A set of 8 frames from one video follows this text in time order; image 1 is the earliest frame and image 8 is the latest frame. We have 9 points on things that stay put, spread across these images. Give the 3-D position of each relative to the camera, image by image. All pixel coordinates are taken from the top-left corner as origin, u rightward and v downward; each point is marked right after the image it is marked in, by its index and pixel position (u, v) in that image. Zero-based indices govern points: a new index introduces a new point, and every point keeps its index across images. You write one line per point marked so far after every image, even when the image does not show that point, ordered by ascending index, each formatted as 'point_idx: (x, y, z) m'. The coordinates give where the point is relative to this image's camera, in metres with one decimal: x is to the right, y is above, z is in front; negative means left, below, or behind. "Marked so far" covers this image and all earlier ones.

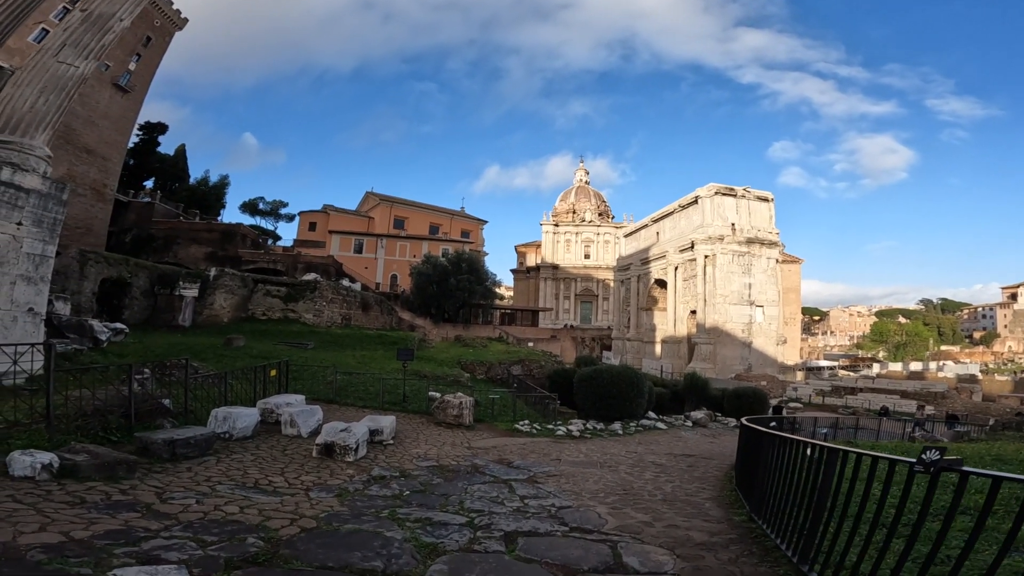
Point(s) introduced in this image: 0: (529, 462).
0: (+0.3, -2.8, +8.6) m
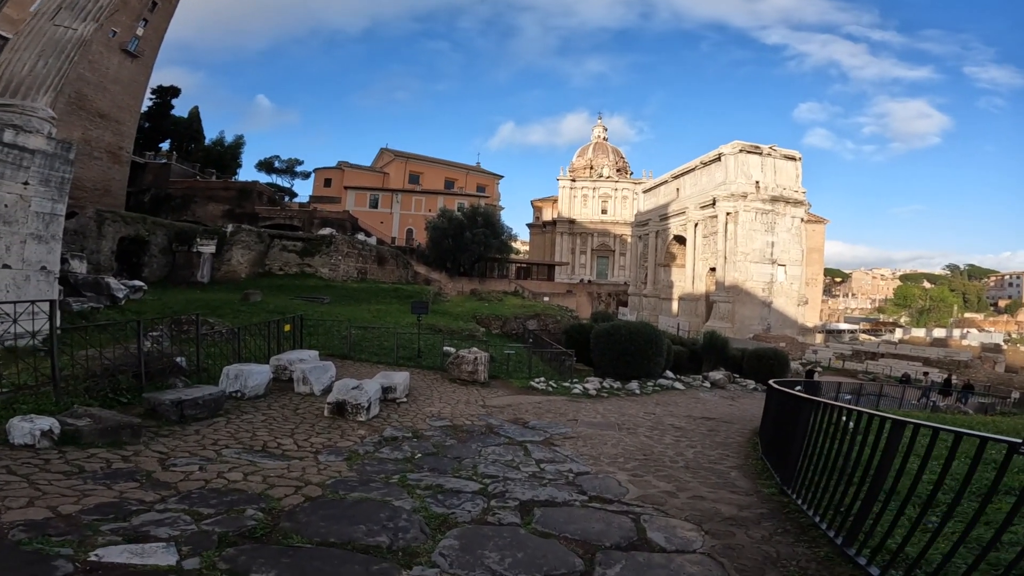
0: (+0.5, -2.1, +8.4) m
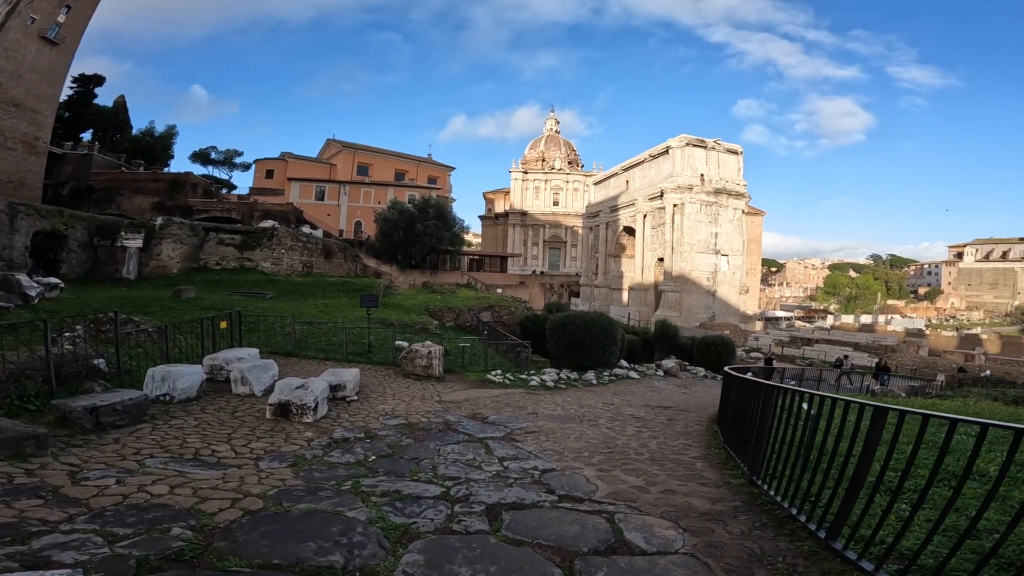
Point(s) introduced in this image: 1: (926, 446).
0: (-0.1, -1.9, +8.1) m
1: (+4.7, -1.8, +6.2) m
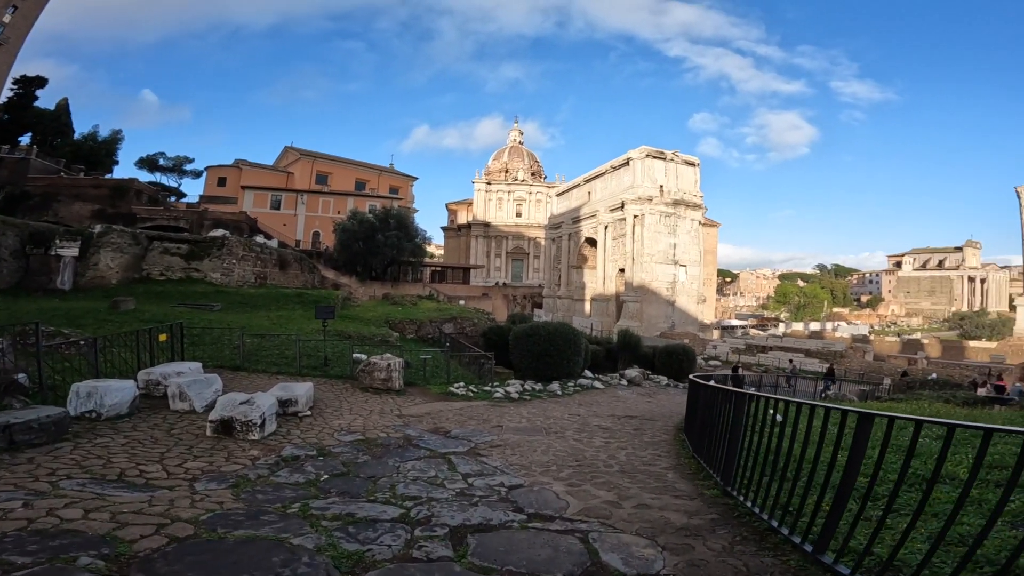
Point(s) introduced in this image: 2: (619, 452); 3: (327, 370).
0: (-0.6, -2.0, +7.8) m
1: (+4.3, -1.8, +6.2) m
2: (+1.3, -2.0, +6.6) m
3: (-4.1, -1.8, +12.1) m
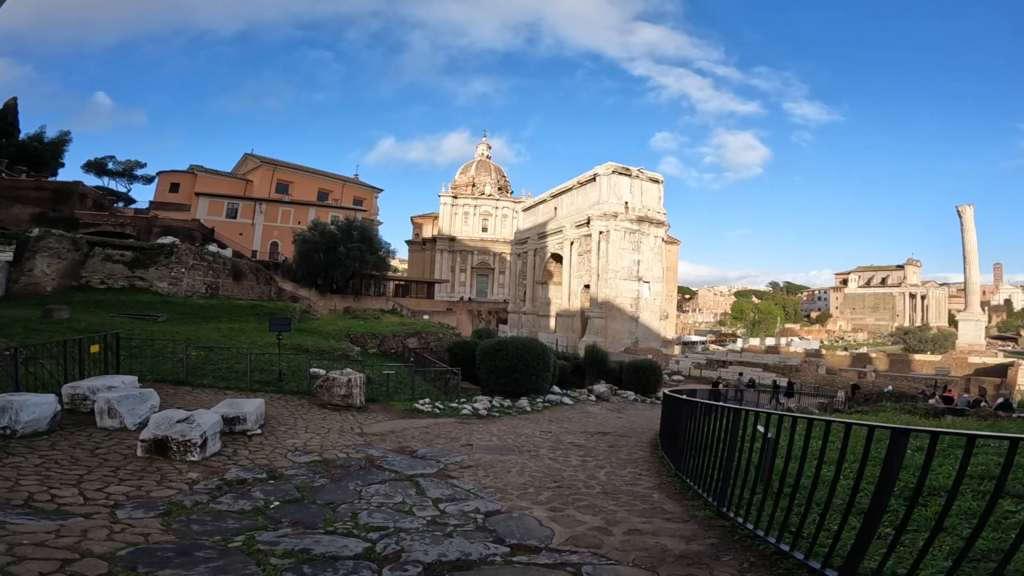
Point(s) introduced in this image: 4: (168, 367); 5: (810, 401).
0: (-1.0, -2.2, +7.3) m
1: (+4.0, -2.0, +6.1) m
2: (+1.0, -2.1, +6.3) m
3: (-4.8, -2.1, +11.4) m
4: (-7.3, -1.7, +11.6) m
5: (+10.6, -4.0, +19.1) m
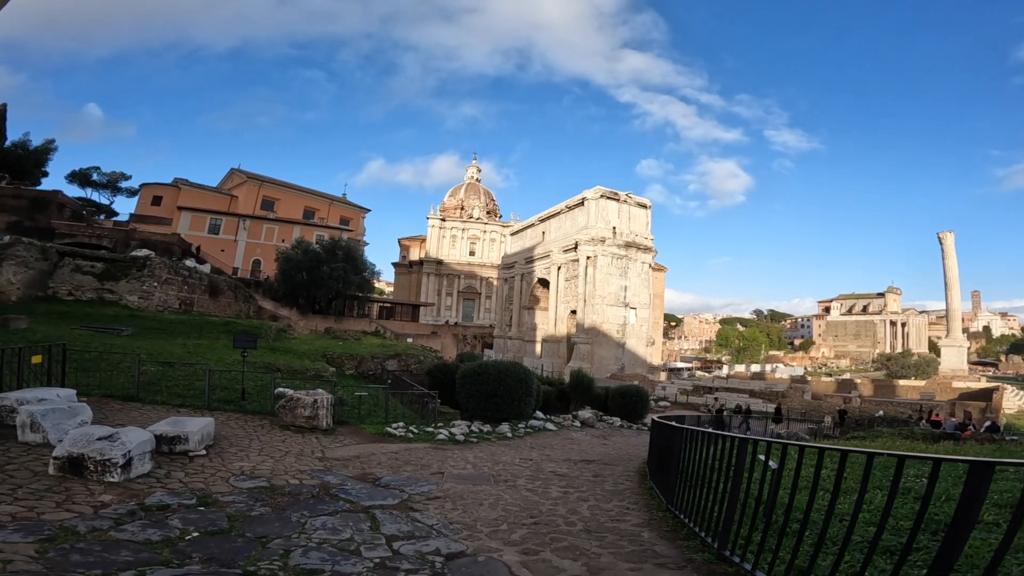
0: (-1.3, -2.3, +6.6) m
1: (+3.8, -2.1, +5.5) m
2: (+0.7, -2.2, +5.6) m
3: (-5.2, -2.3, +10.6) m
4: (-7.7, -1.9, +10.8) m
5: (+10.0, -4.8, +18.6) m
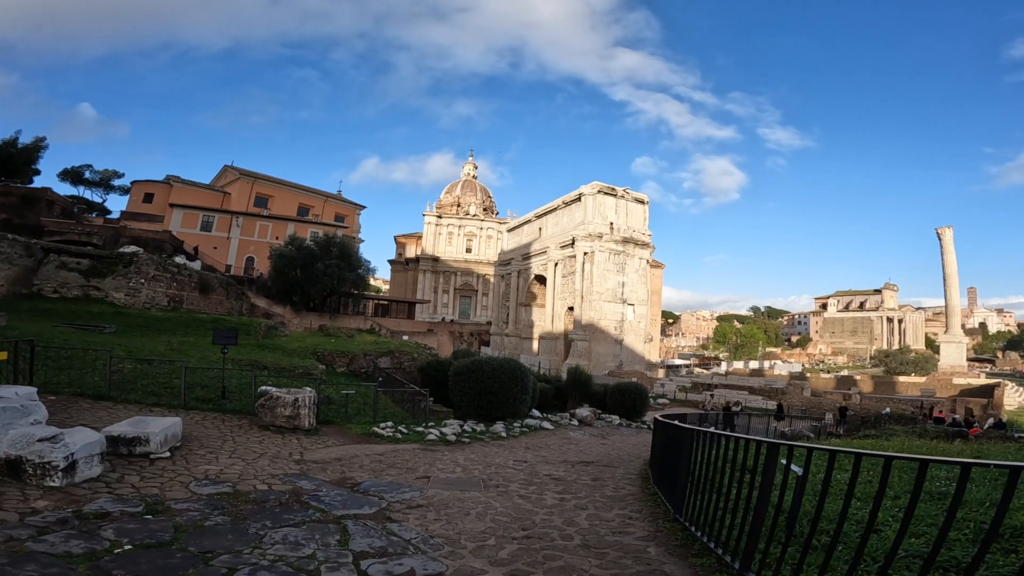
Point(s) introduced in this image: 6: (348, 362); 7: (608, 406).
0: (-1.4, -2.2, +6.0) m
1: (+3.7, -2.0, +5.0) m
2: (+0.6, -2.1, +5.1) m
3: (-5.3, -2.2, +10.0) m
4: (-7.8, -1.8, +10.2) m
5: (+9.8, -4.6, +18.1) m
6: (-5.9, -2.7, +19.5) m
7: (+3.3, -4.0, +18.7) m
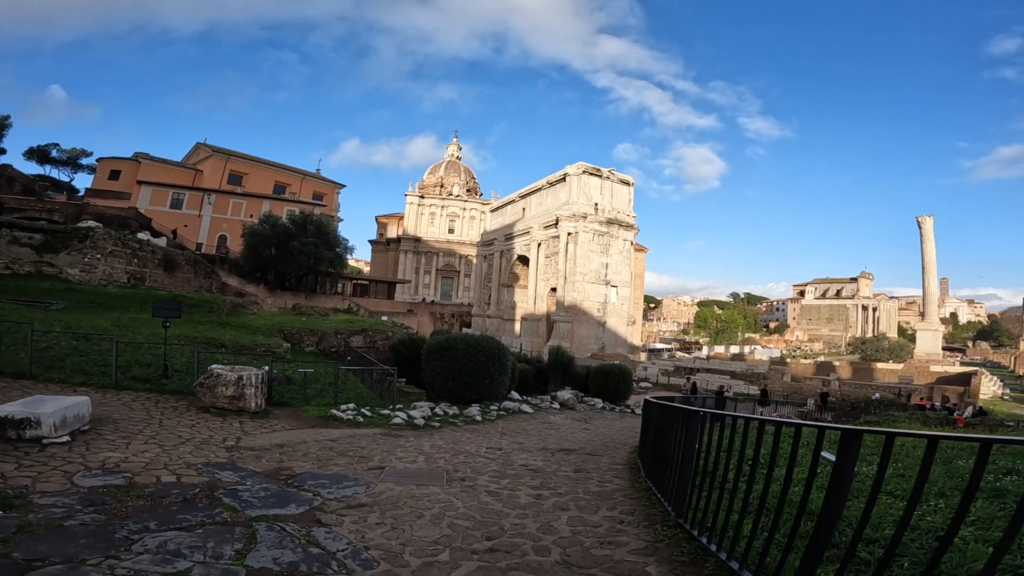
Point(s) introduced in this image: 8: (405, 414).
0: (-1.7, -1.8, +5.1) m
1: (+3.4, -1.7, +4.1) m
2: (+0.3, -1.7, +4.2) m
3: (-5.7, -1.6, +8.9) m
4: (-8.2, -1.2, +9.0) m
5: (+9.1, -4.0, +17.6) m
6: (-6.6, -1.8, +18.4) m
7: (+2.6, -3.3, +17.9) m
8: (-1.9, -2.2, +9.6) m
